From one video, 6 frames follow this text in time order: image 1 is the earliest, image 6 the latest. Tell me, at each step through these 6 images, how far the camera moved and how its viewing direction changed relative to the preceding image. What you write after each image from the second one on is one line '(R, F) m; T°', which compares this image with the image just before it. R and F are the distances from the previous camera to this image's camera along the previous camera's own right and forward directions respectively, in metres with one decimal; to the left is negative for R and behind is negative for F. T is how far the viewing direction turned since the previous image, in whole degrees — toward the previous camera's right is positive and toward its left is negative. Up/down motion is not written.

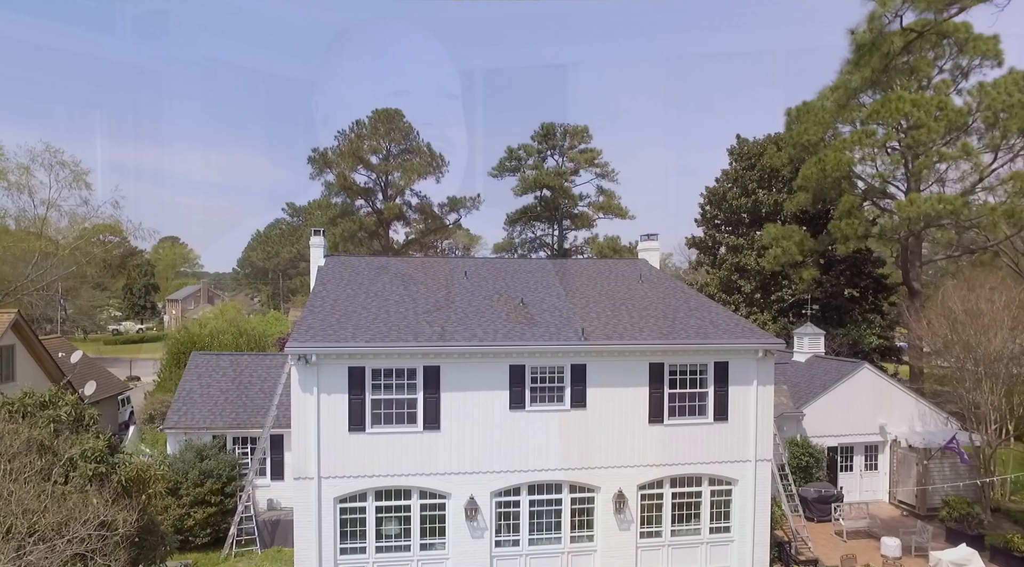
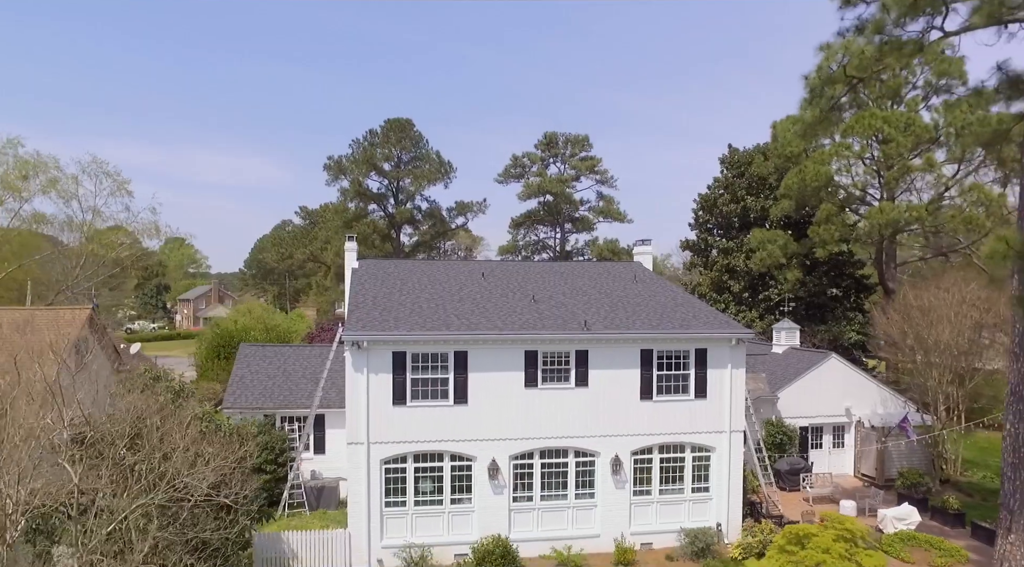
(-0.4, -3.3) m; 0°
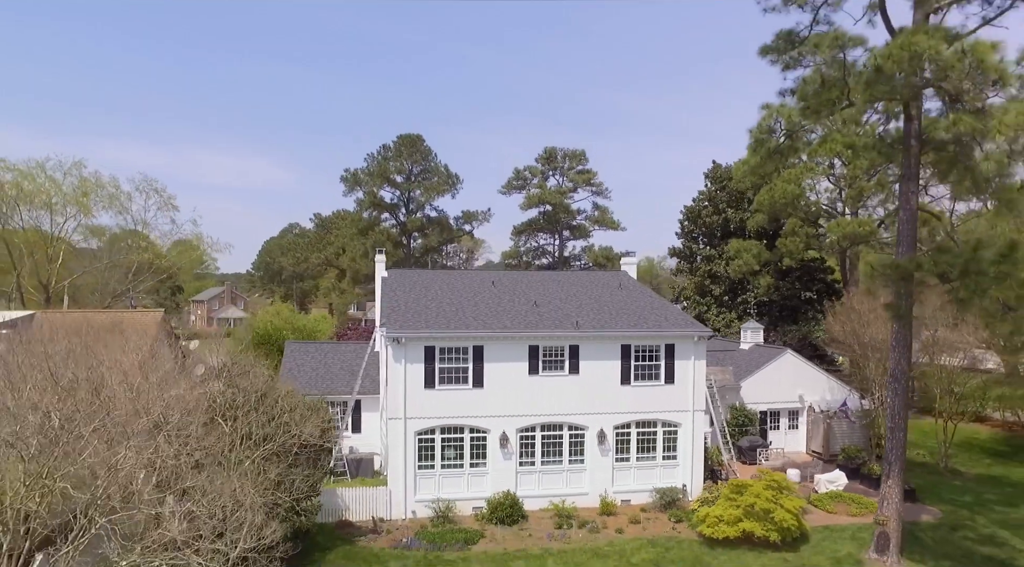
(-0.2, -4.9) m; 0°
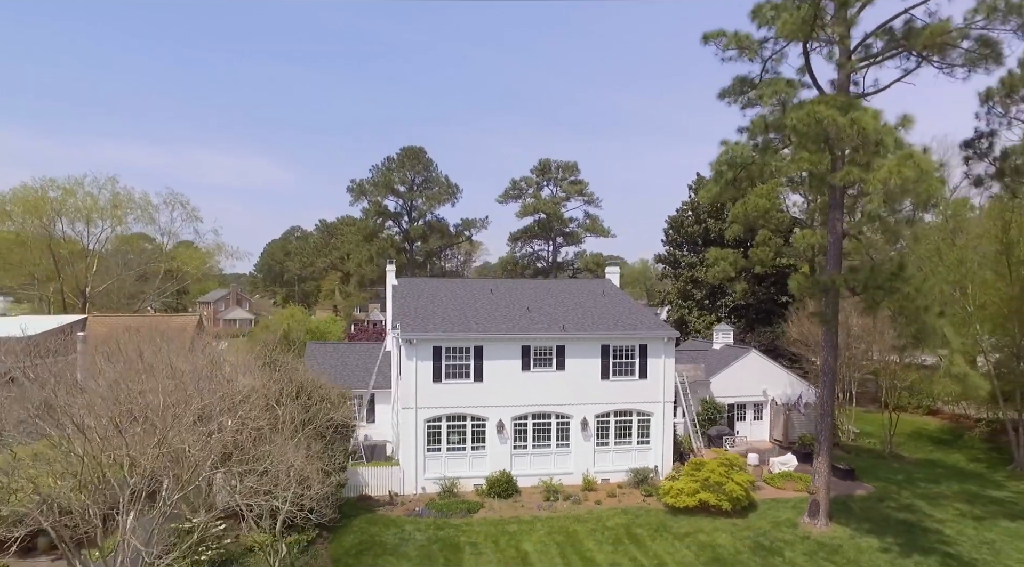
(+0.2, -4.0) m; 0°
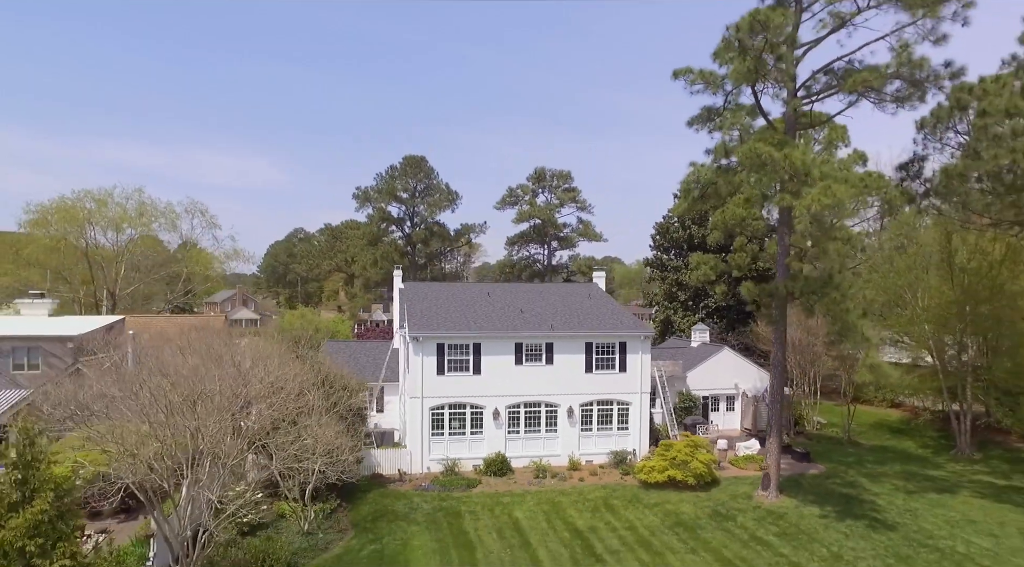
(+0.2, -3.7) m; 0°
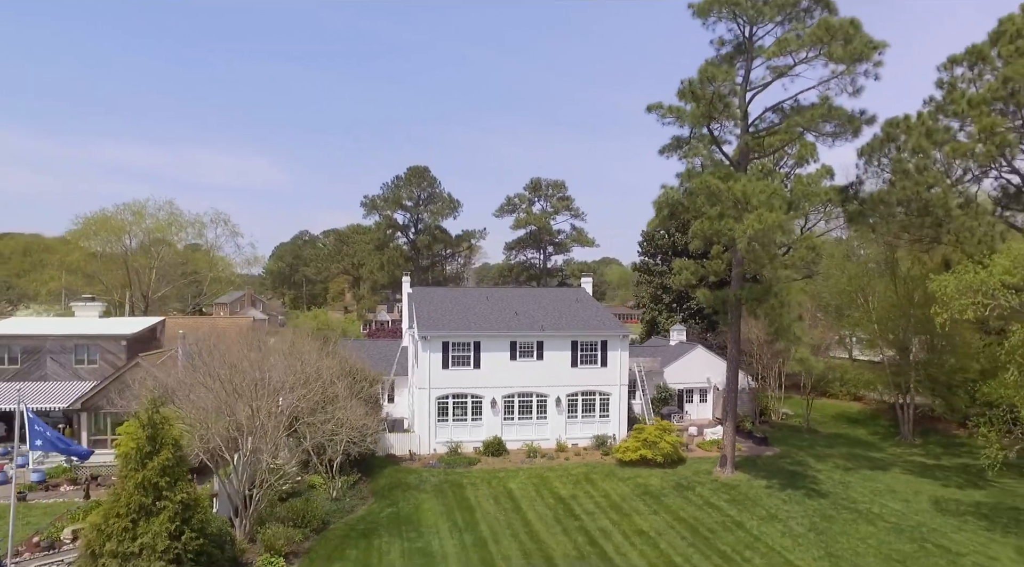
(+0.2, -4.7) m; 0°
